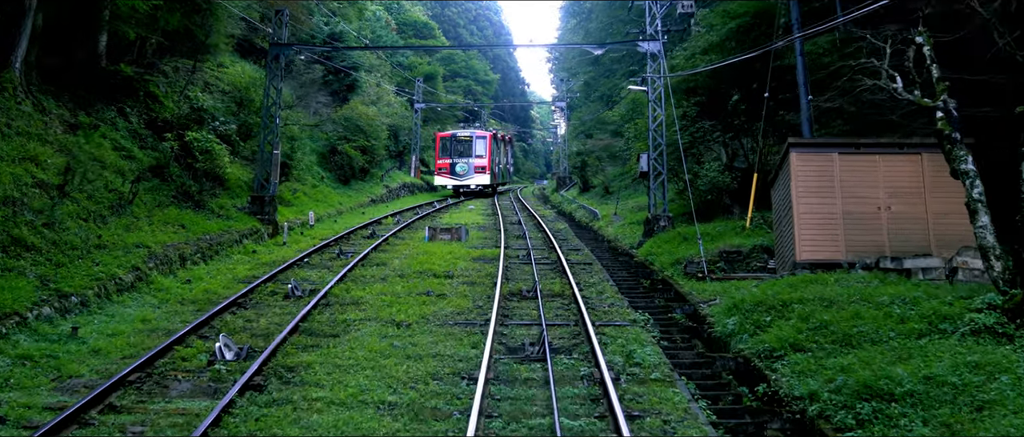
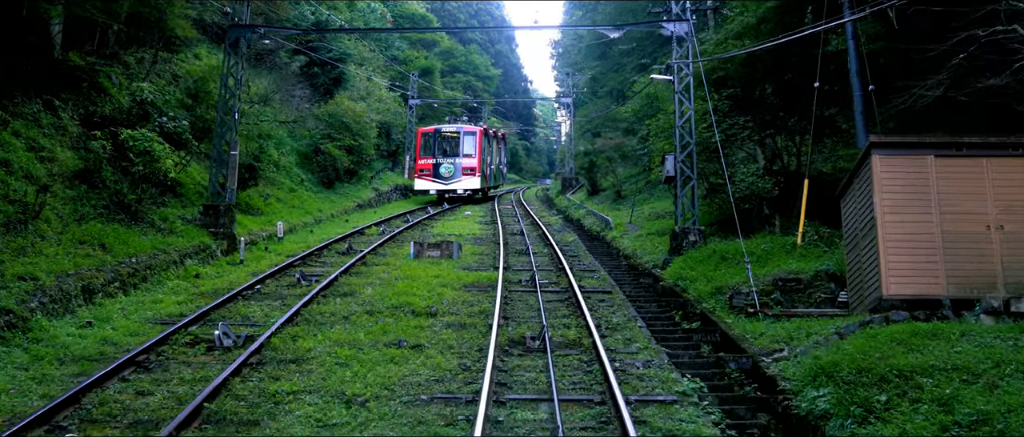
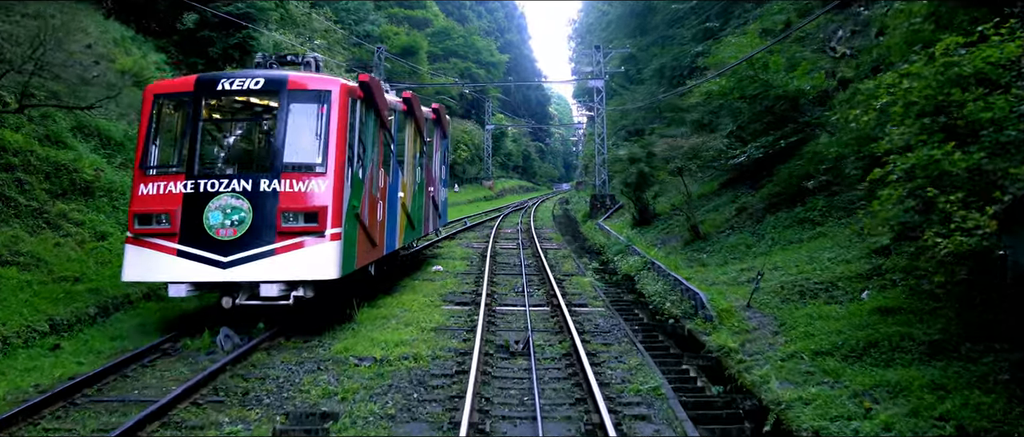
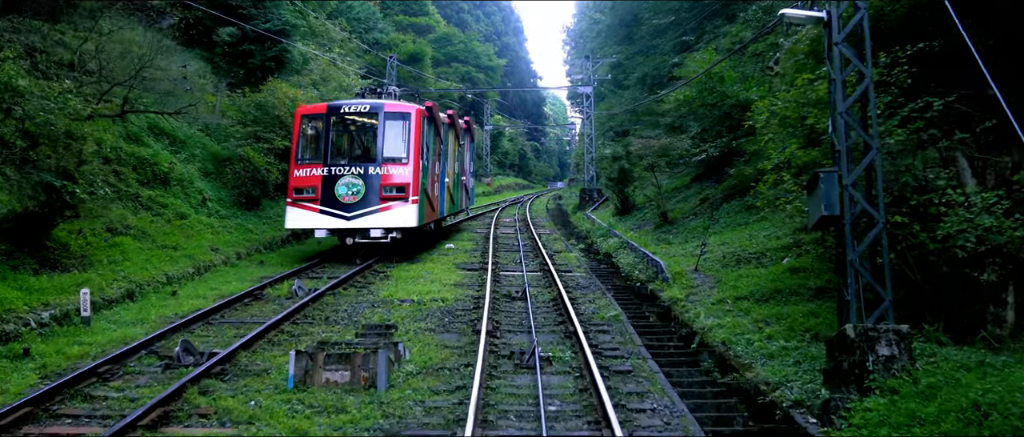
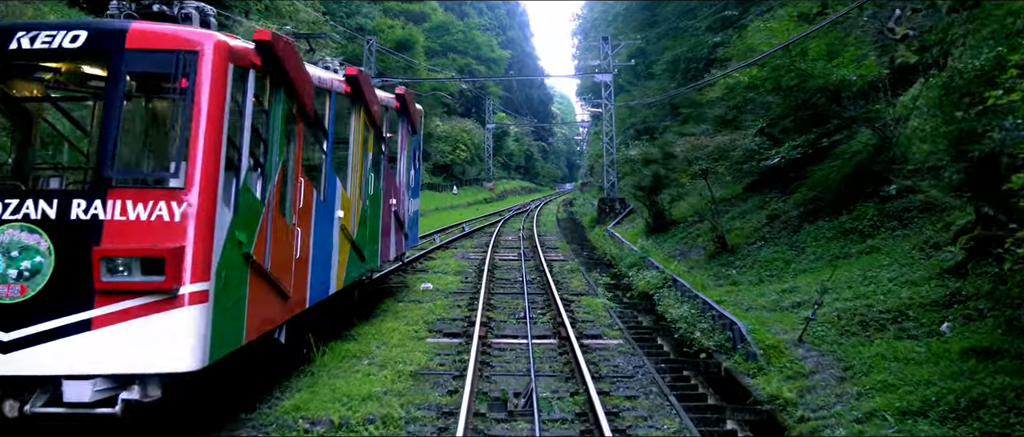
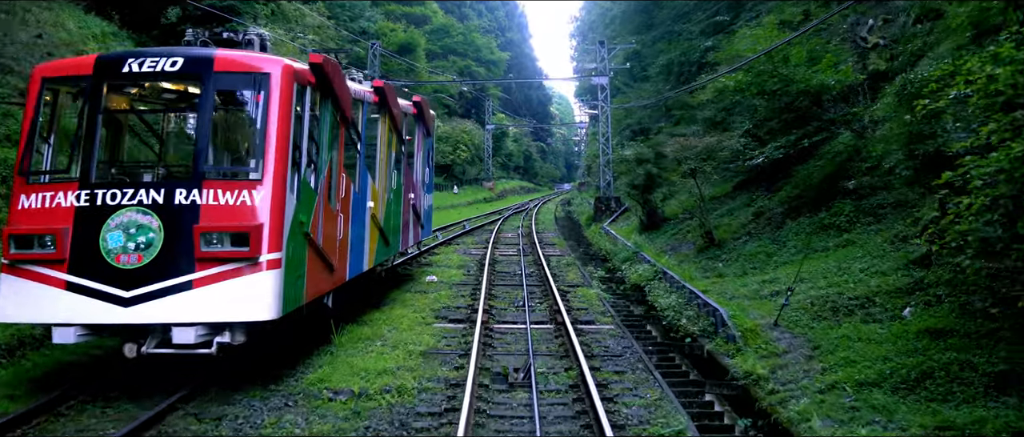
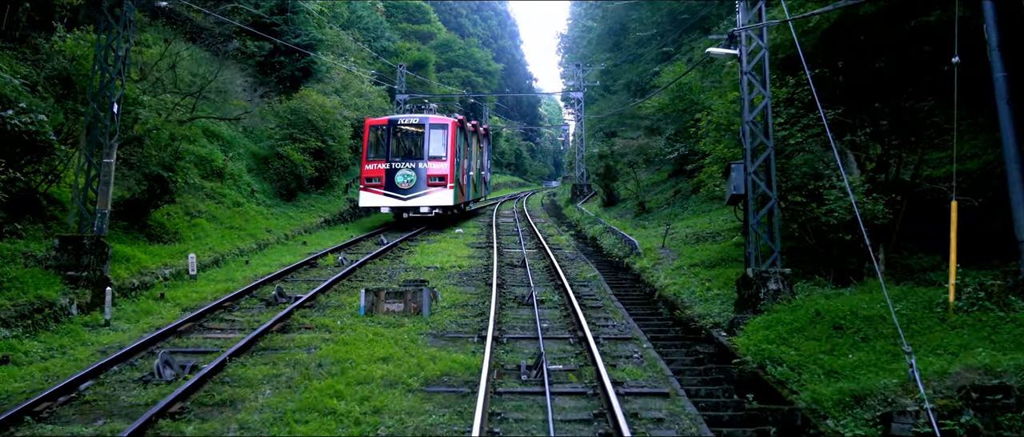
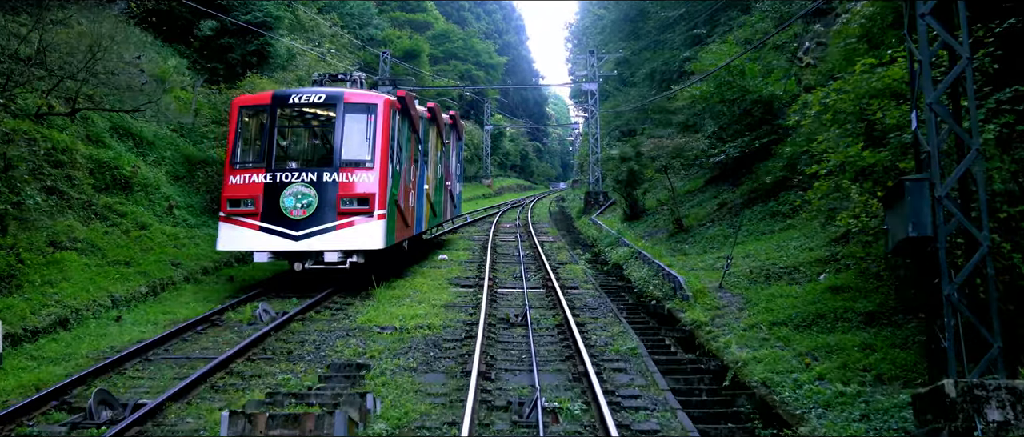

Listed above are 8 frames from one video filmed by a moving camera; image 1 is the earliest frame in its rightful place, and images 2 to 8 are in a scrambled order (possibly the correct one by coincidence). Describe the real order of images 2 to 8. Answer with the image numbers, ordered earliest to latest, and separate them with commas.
2, 7, 4, 8, 3, 6, 5
